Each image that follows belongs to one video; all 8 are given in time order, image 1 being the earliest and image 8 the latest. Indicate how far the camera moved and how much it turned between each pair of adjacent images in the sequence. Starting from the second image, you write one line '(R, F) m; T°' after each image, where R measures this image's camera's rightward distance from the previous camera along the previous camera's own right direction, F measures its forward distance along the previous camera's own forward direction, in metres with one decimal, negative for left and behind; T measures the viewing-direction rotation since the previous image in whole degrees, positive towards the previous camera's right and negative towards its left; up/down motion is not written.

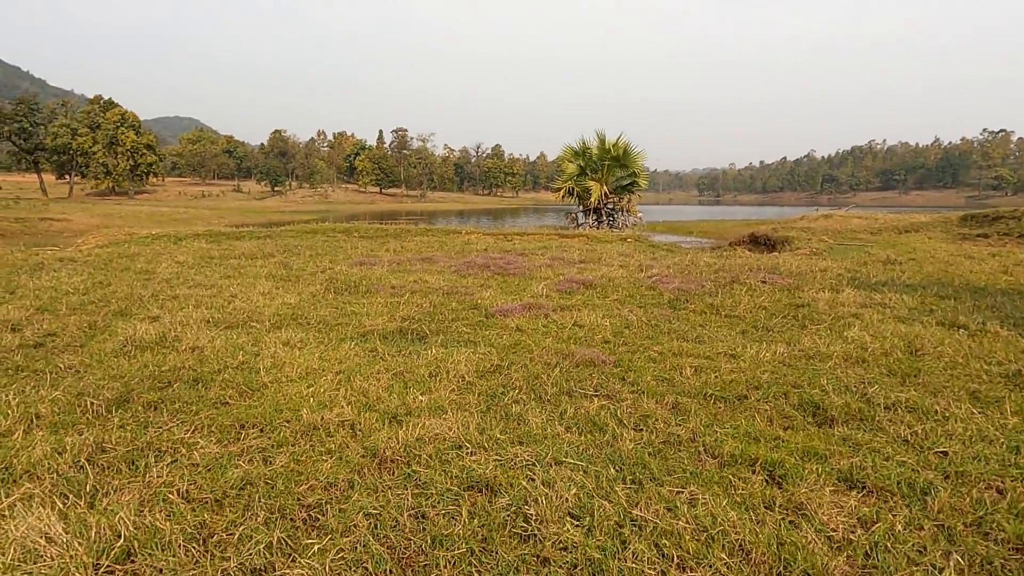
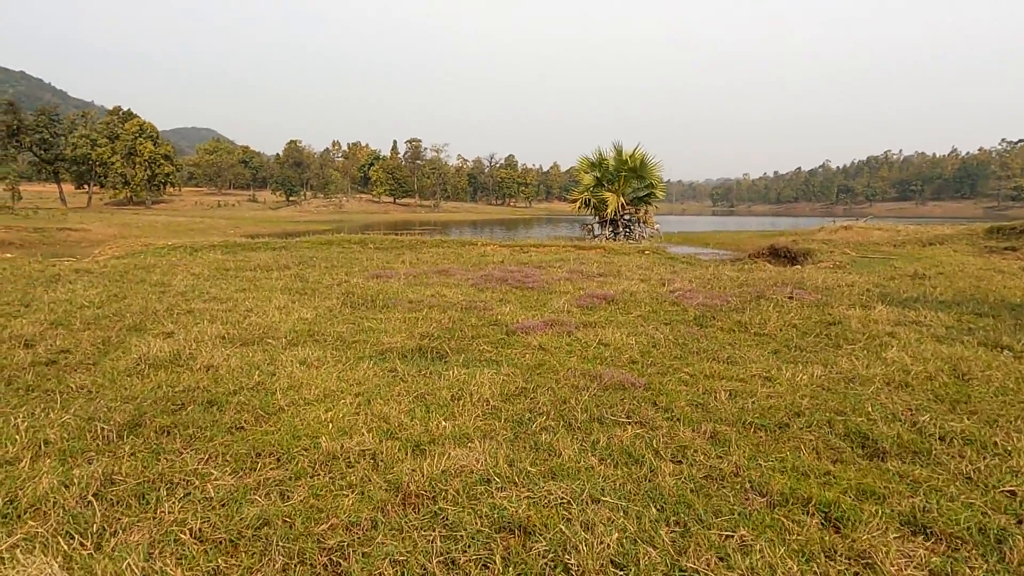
(-0.1, +0.2) m; -1°
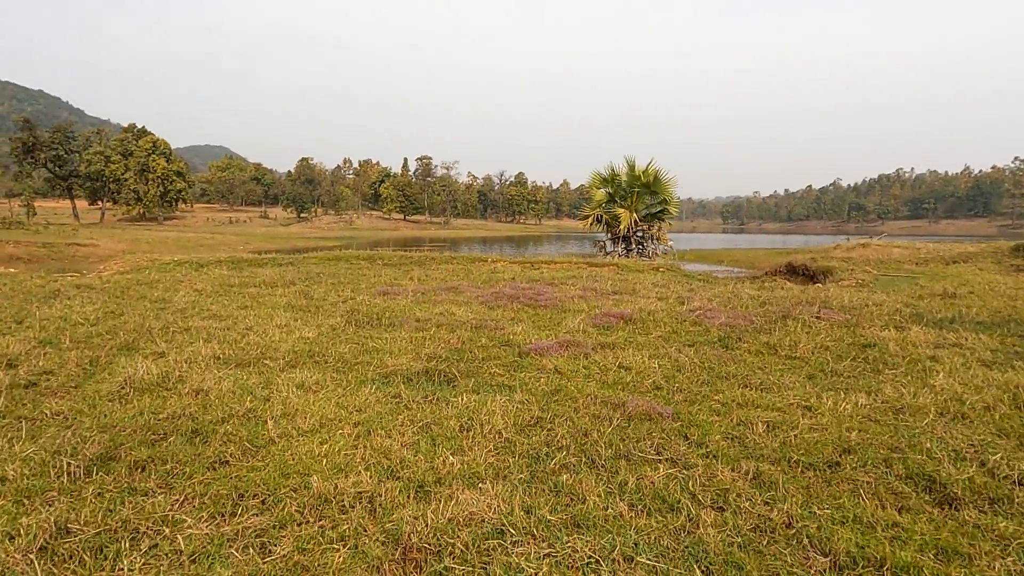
(0.0, +0.5) m; -1°
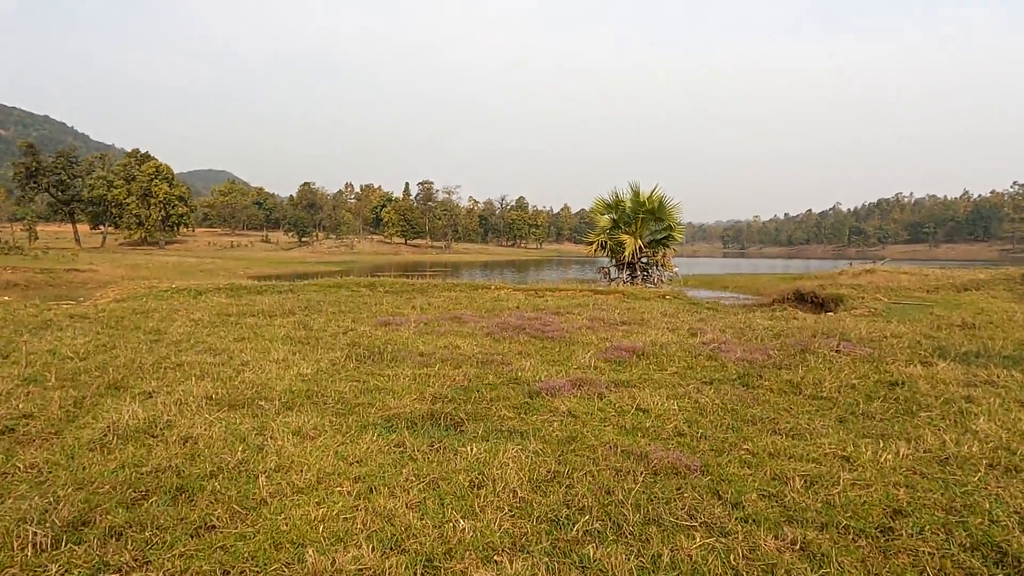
(-0.1, +0.3) m; 0°
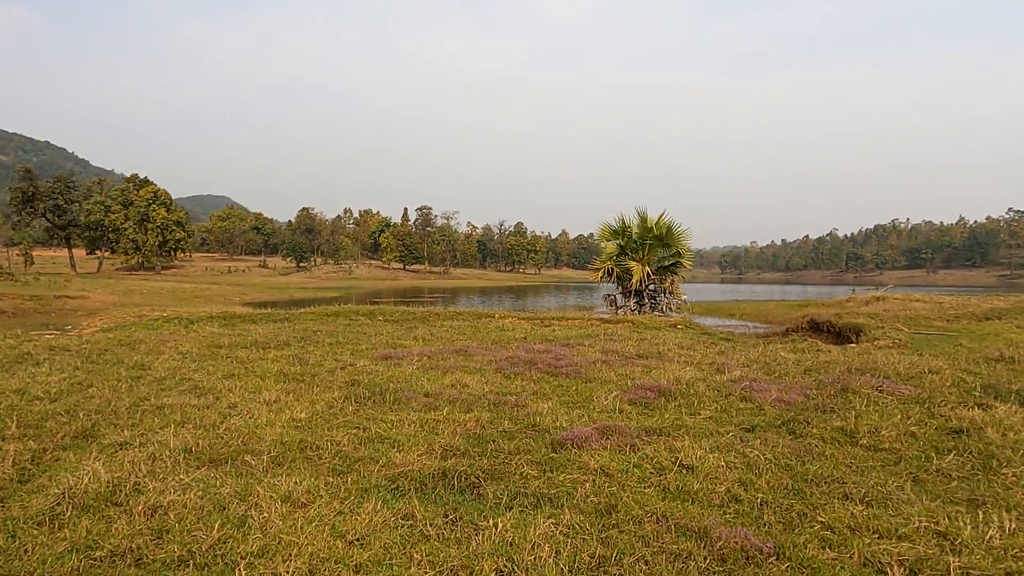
(-0.2, +0.7) m; 0°
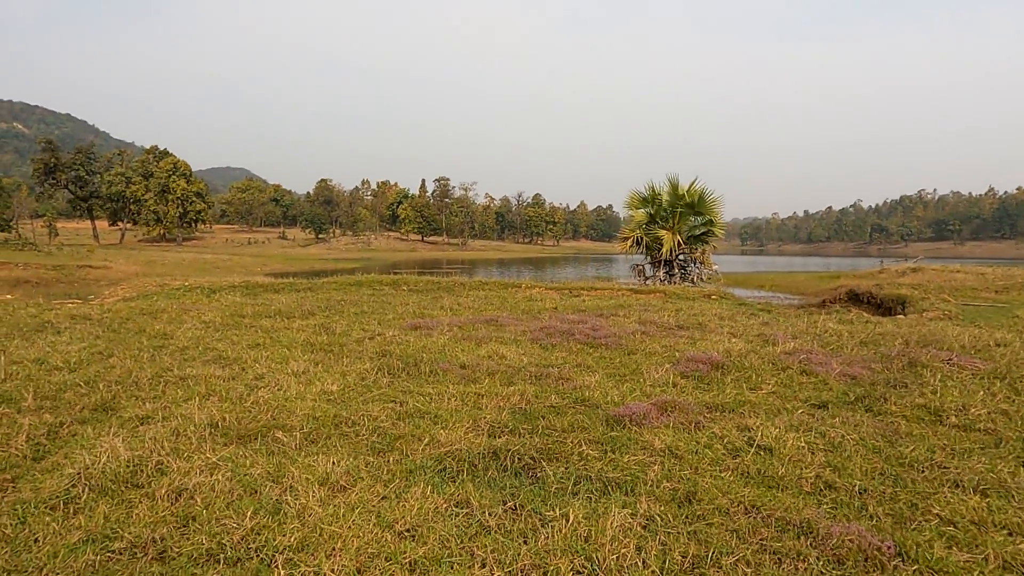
(-0.3, +0.5) m; -1°
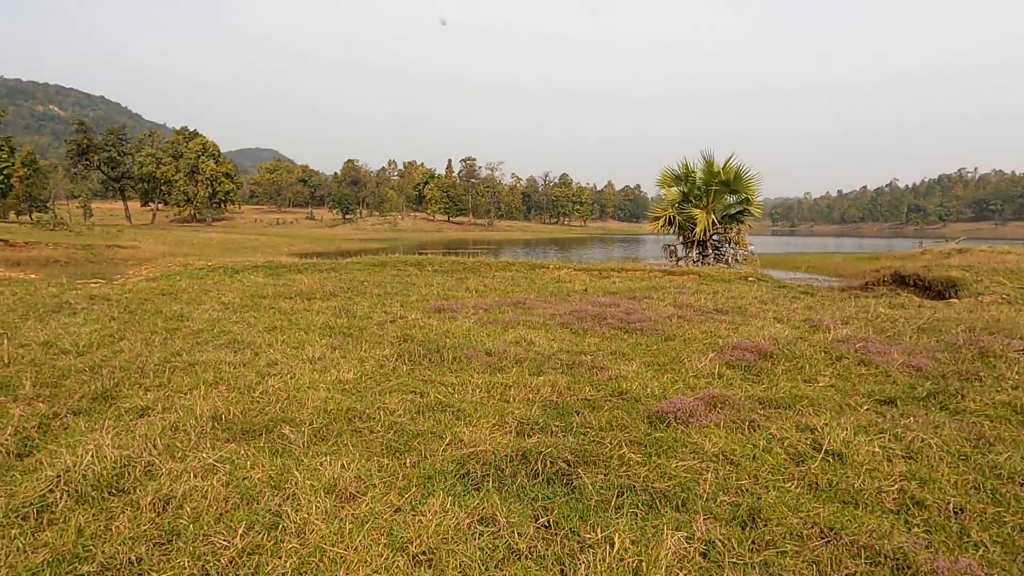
(0.0, +0.5) m; -2°
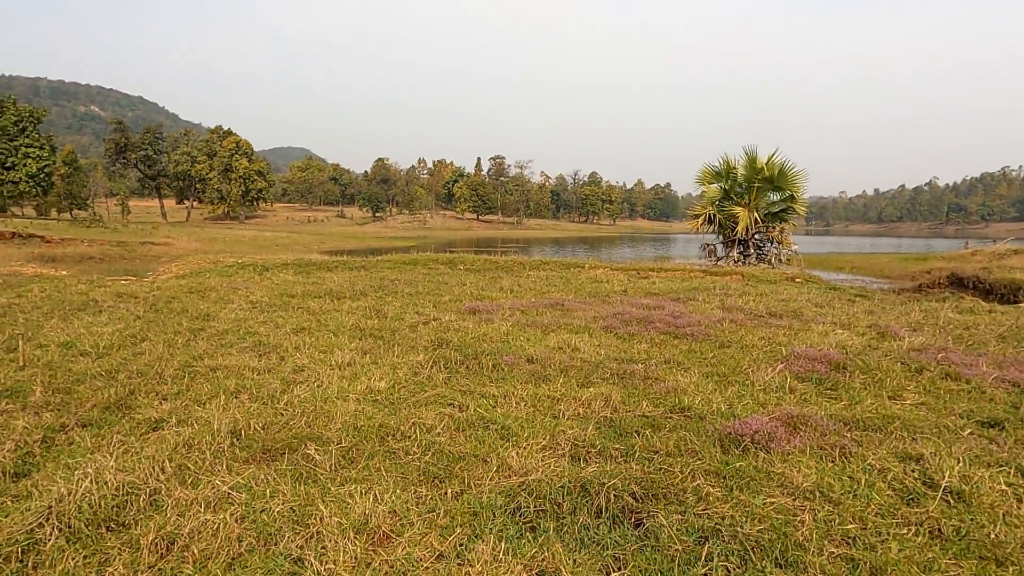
(-0.2, +0.5) m; -2°
